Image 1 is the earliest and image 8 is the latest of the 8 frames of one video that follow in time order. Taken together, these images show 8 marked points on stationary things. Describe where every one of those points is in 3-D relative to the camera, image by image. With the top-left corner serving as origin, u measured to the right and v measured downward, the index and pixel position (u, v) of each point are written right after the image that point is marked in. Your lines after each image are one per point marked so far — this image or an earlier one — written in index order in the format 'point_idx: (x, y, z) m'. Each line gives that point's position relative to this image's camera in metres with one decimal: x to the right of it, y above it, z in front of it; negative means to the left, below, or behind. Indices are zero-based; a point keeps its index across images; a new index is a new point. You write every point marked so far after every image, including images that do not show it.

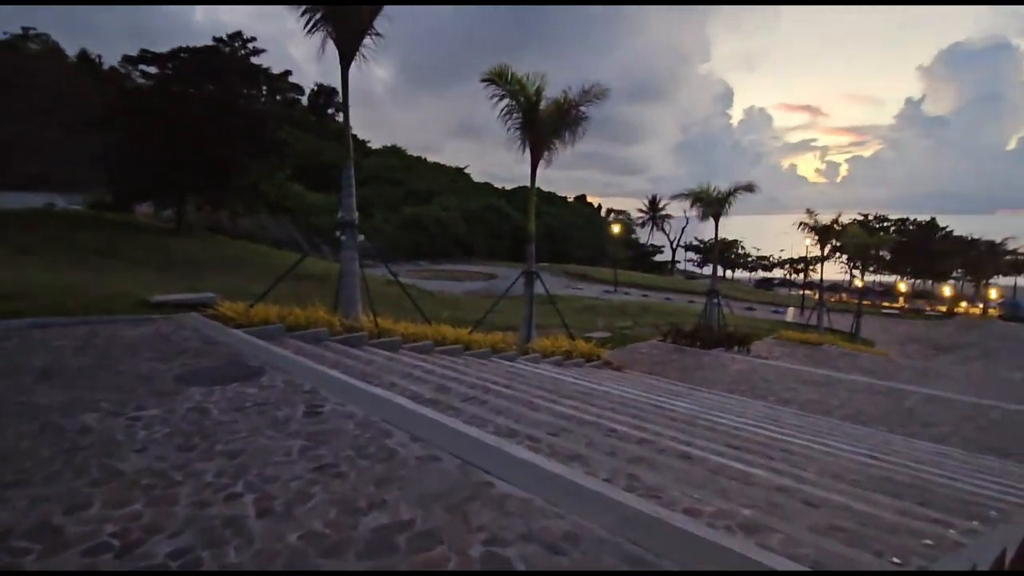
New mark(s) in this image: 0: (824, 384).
0: (+6.1, -1.9, +12.3) m
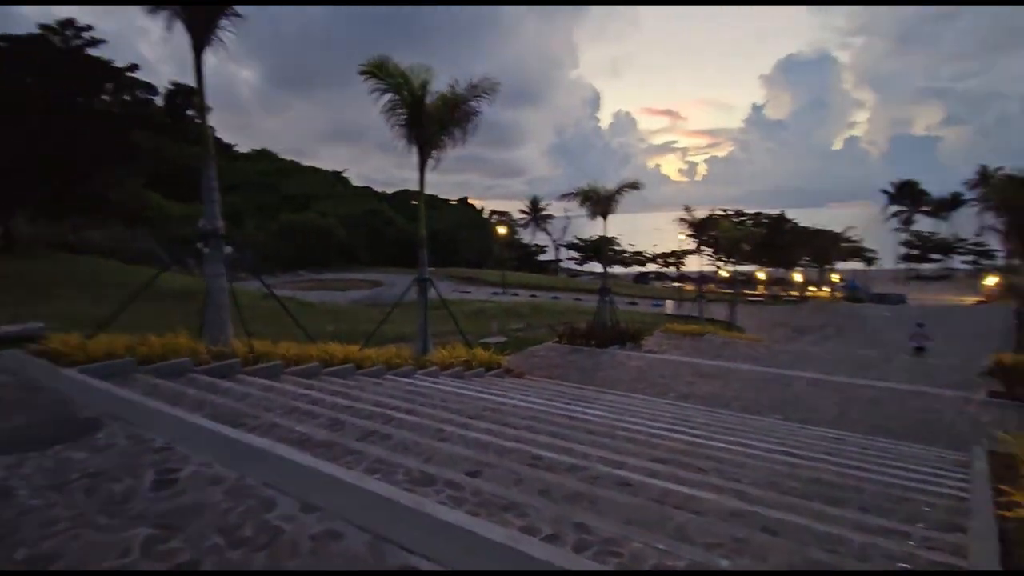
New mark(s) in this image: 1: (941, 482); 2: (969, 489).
0: (+4.1, -1.8, +12.6) m
1: (+3.9, -1.8, +5.7) m
2: (+3.8, -1.7, +5.2) m
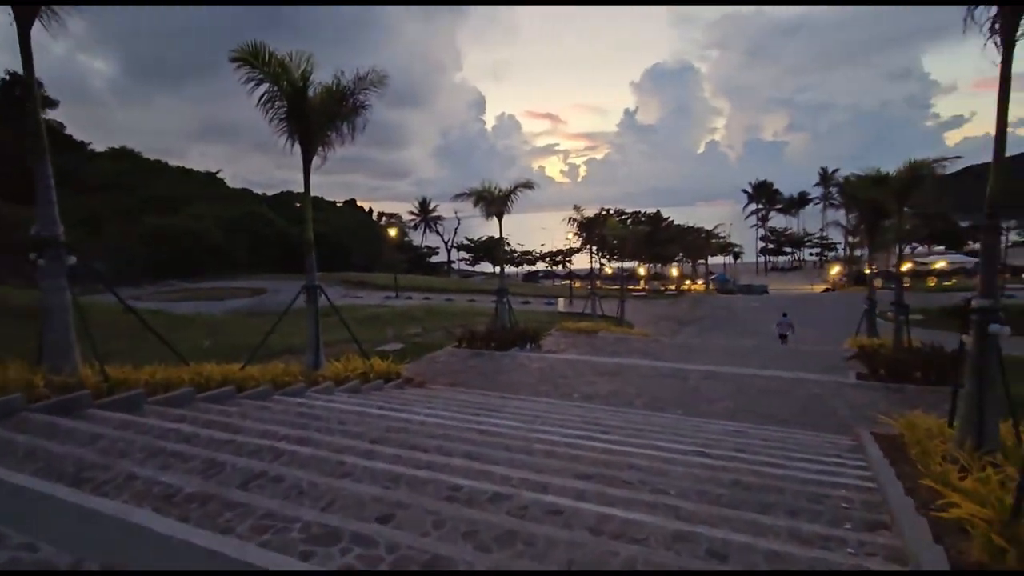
0: (+2.1, -1.7, +12.7) m
1: (+3.1, -1.7, +5.8) m
2: (+3.1, -1.6, +5.3) m
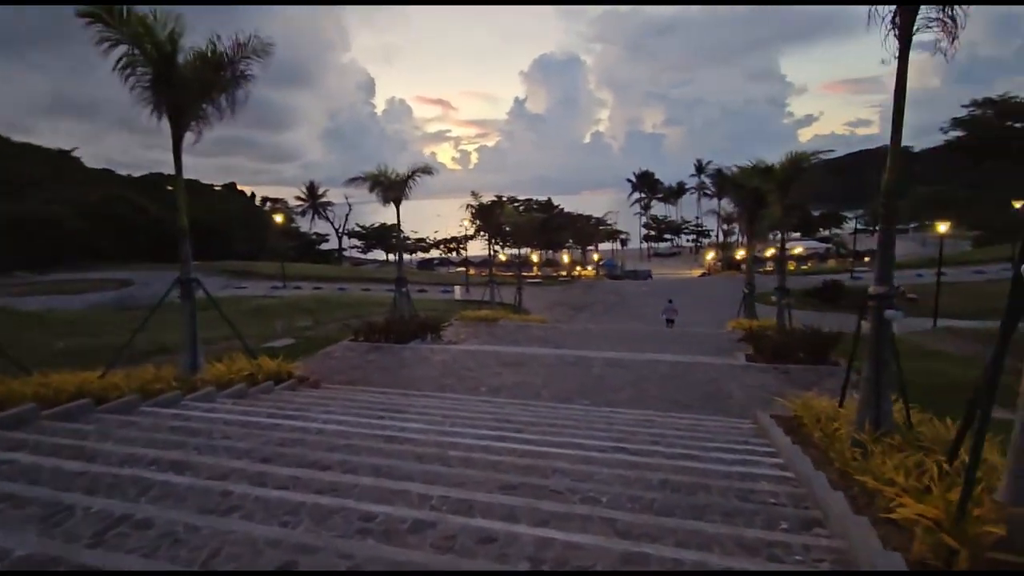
0: (+0.2, -1.5, +12.4) m
1: (+2.3, -1.6, +5.9) m
2: (+2.4, -1.5, +5.4) m
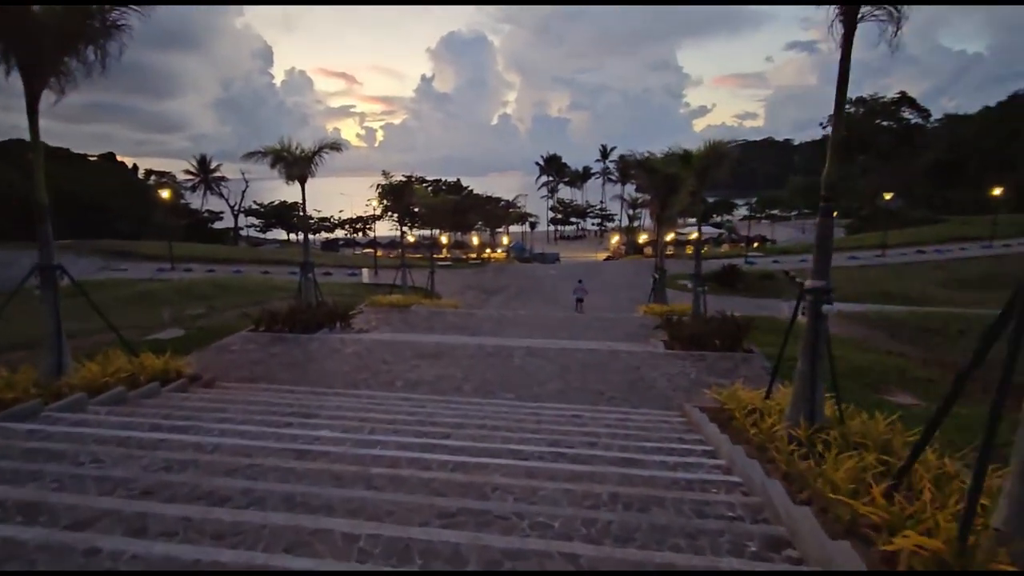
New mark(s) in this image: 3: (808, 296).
0: (-1.4, -1.3, +11.8) m
1: (+1.7, -1.6, +5.7) m
2: (+1.8, -1.5, +5.2) m
3: (+2.8, -0.1, +6.0) m
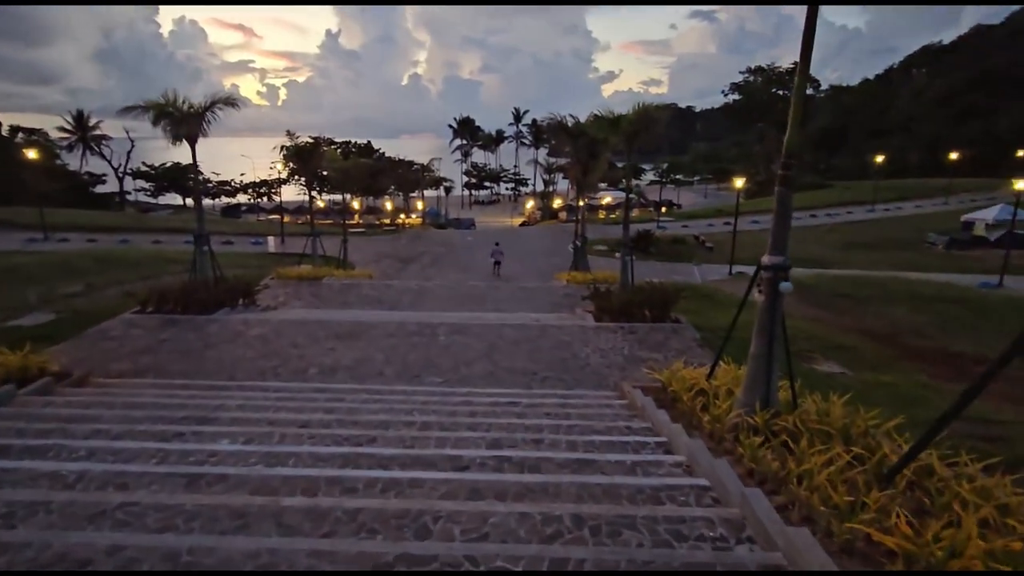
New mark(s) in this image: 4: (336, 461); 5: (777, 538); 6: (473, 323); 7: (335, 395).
0: (-2.7, -0.8, +10.8) m
1: (+1.2, -1.4, +5.2) m
2: (+1.4, -1.4, +4.7) m
3: (+2.3, +0.1, +5.6) m
4: (-1.3, -1.3, +4.8) m
5: (+1.4, -1.3, +3.4) m
6: (-0.7, -0.7, +11.8) m
7: (-2.1, -1.3, +7.6) m
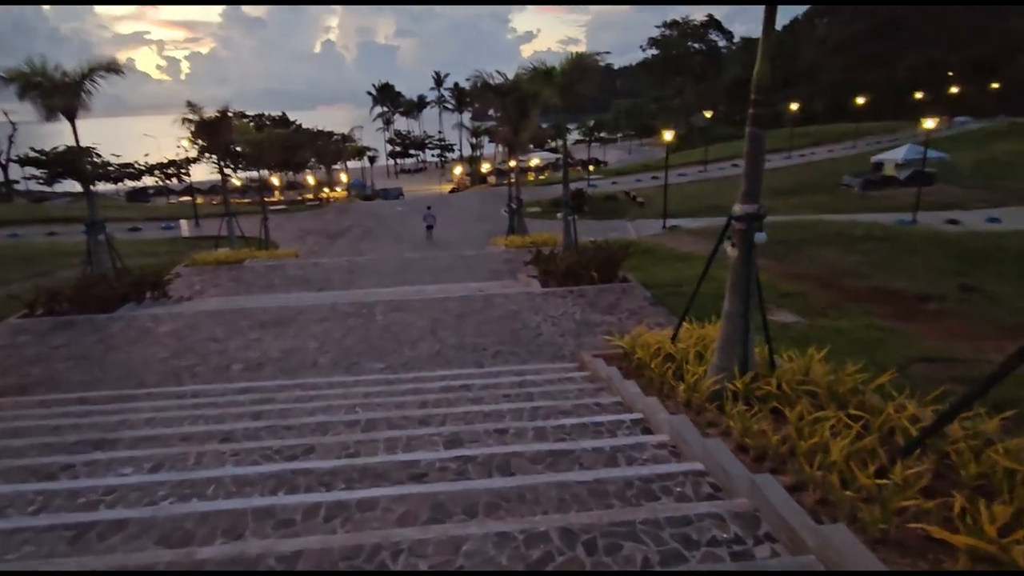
0: (-3.6, -0.5, +9.8) m
1: (+0.9, -1.1, +4.7) m
2: (+1.2, -1.1, +4.2) m
3: (+1.8, +0.5, +5.1) m
4: (-1.6, -1.2, +4.0) m
5: (+1.3, -1.1, +2.9) m
6: (-1.7, -0.2, +11.0) m
7: (-2.6, -1.1, +6.7) m
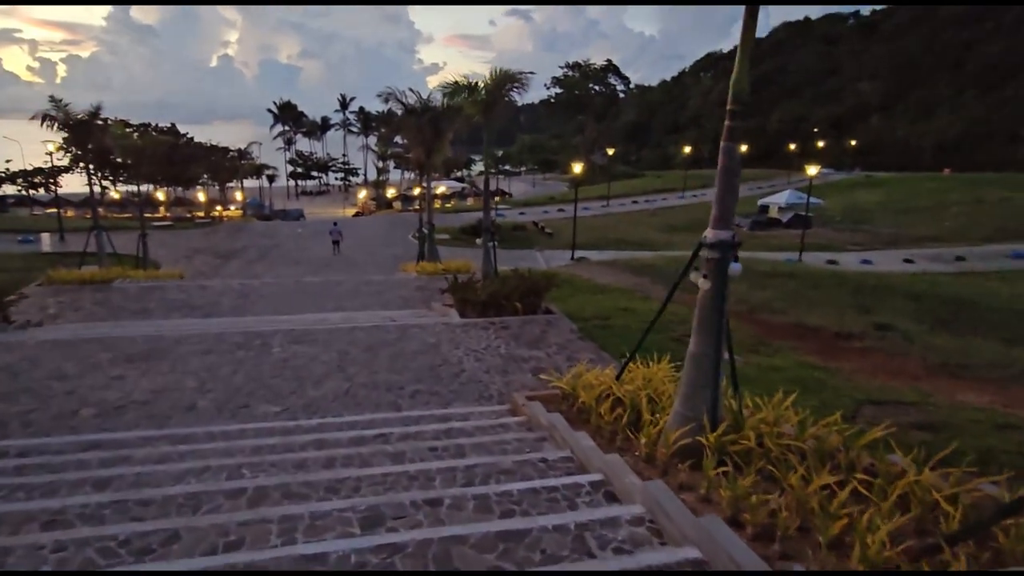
0: (-4.7, -0.9, +8.3) m
1: (+0.5, -1.3, +3.8) m
2: (+0.8, -1.3, +3.4) m
3: (+1.4, +0.3, +4.4) m
4: (-1.8, -1.4, +2.7) m
5: (+1.2, -1.3, +2.1) m
6: (-3.1, -0.6, +9.7) m
7: (-3.3, -1.4, +5.3) m
